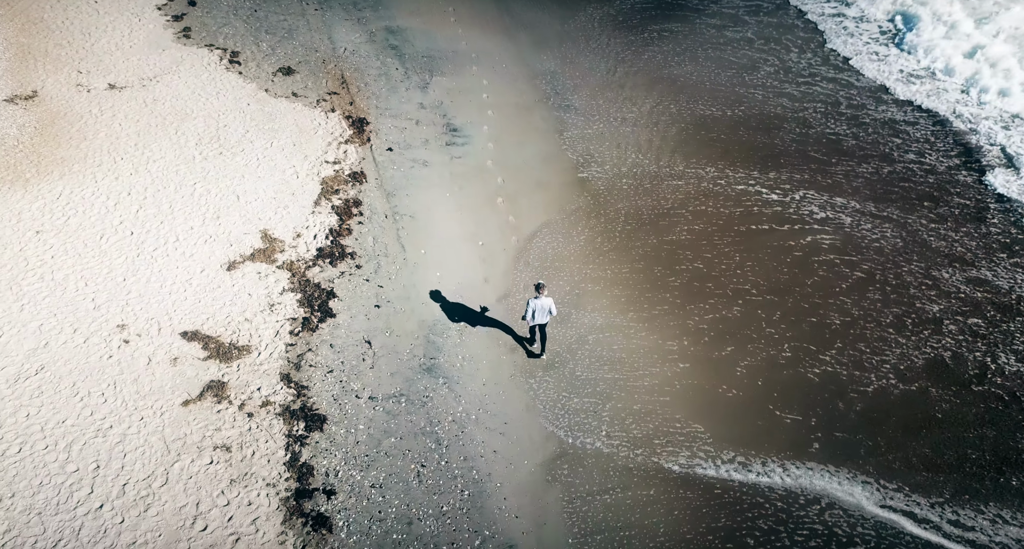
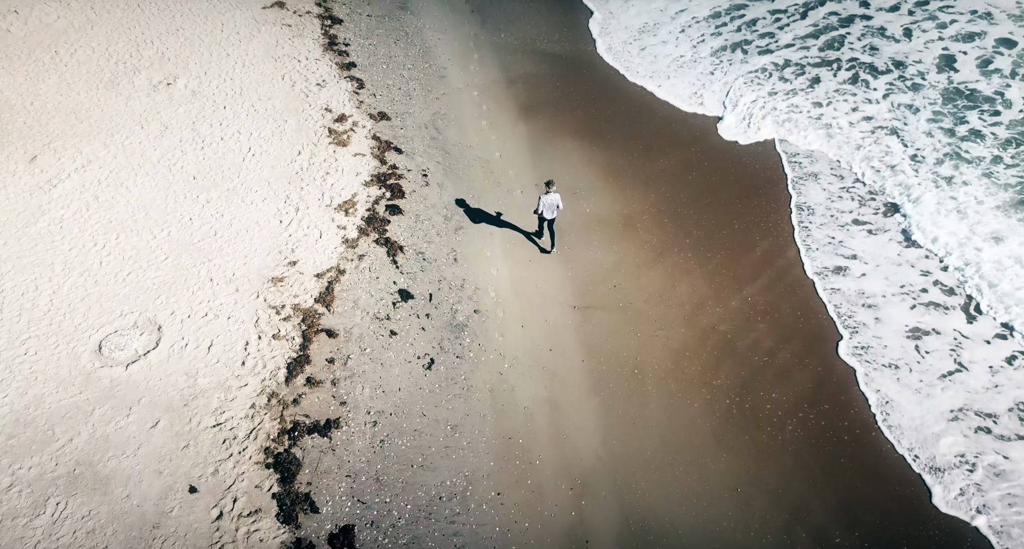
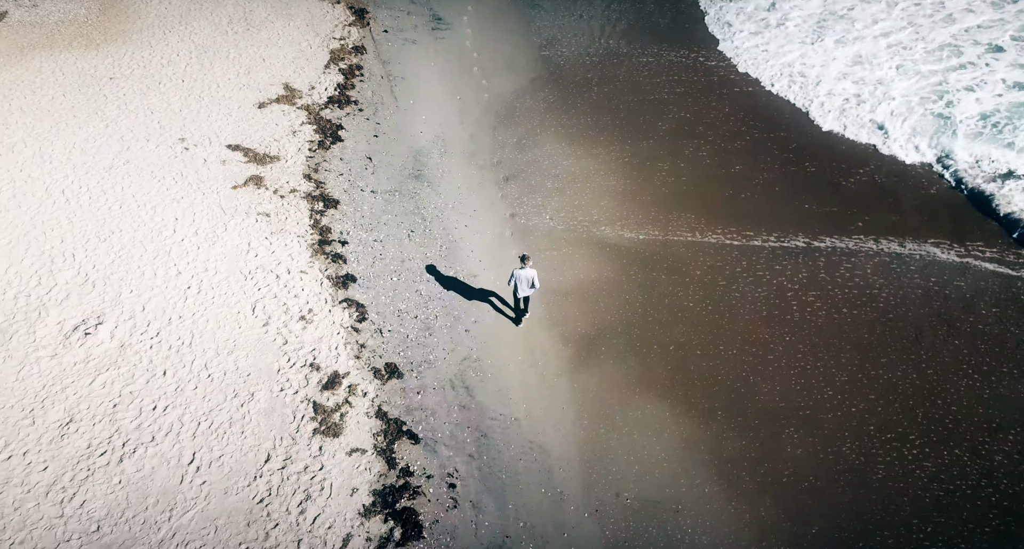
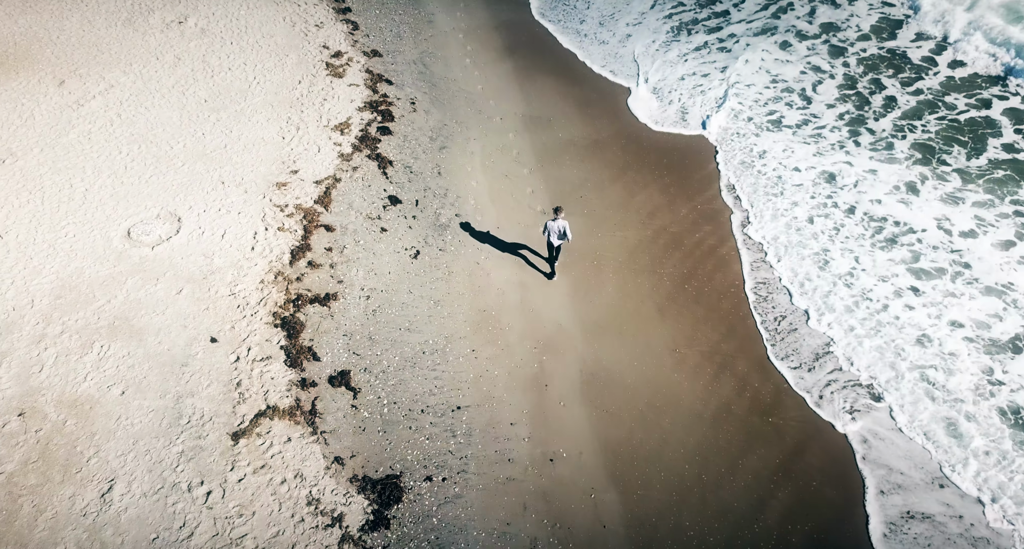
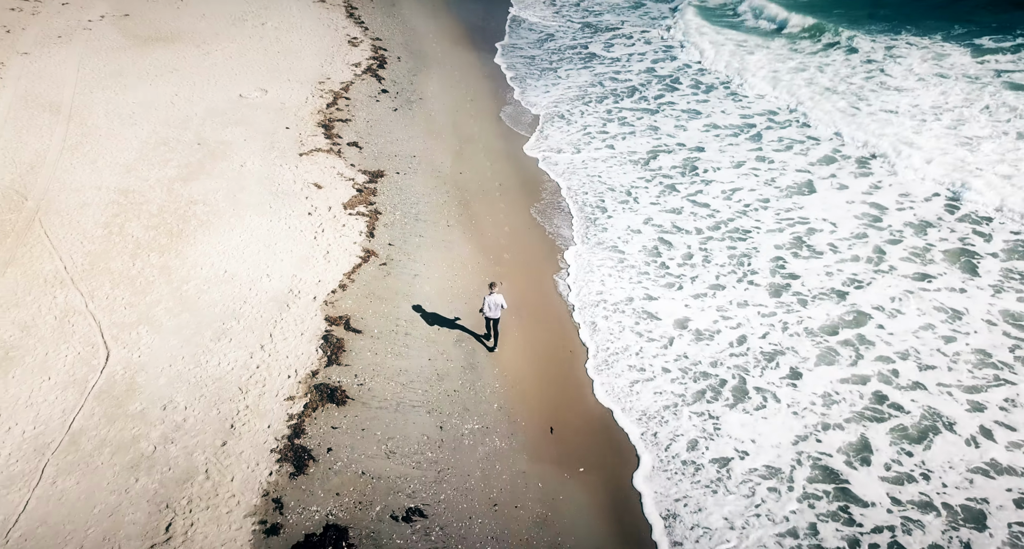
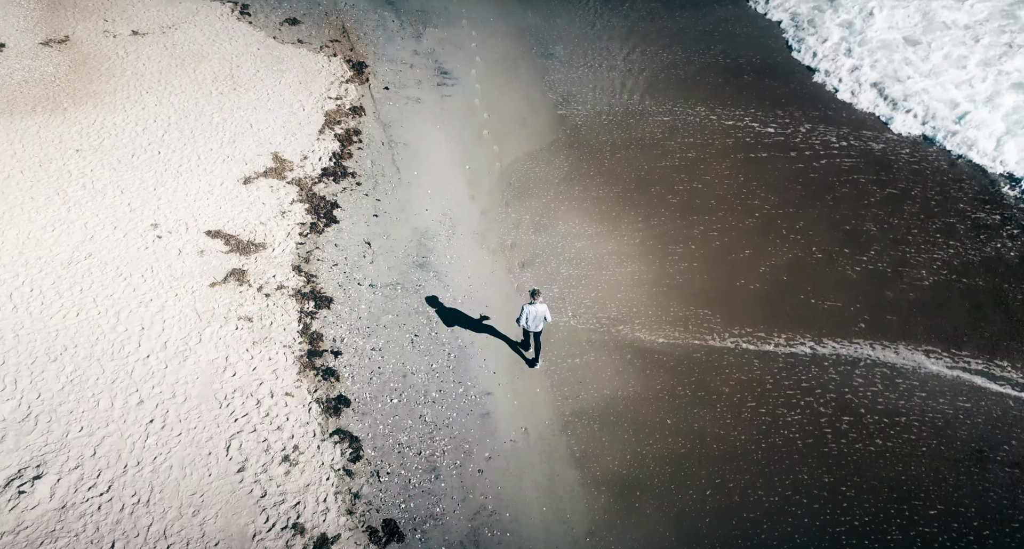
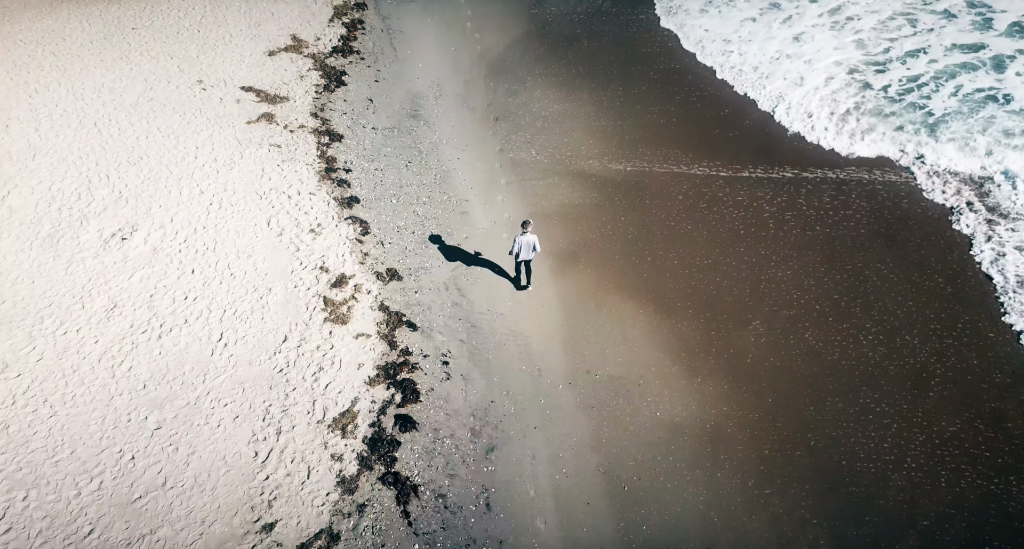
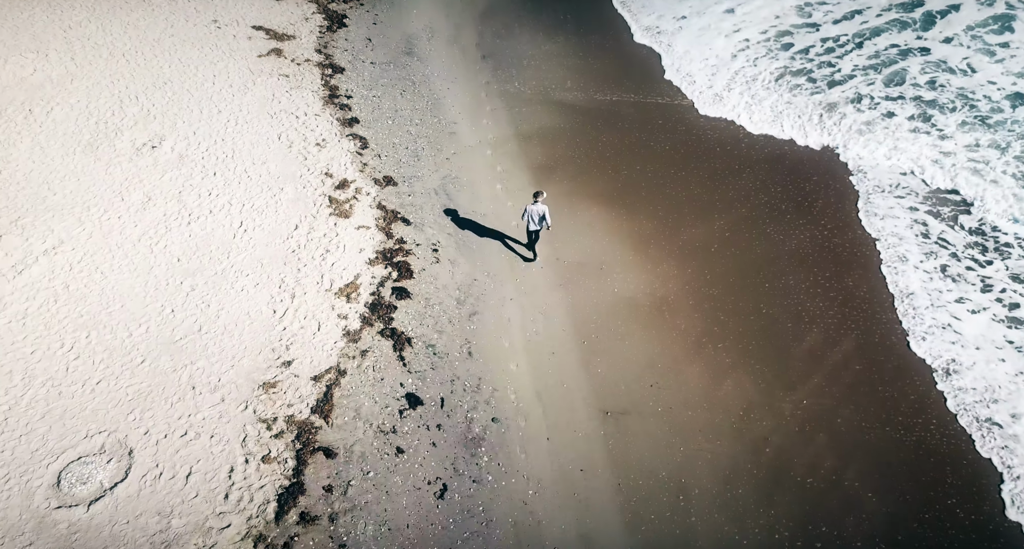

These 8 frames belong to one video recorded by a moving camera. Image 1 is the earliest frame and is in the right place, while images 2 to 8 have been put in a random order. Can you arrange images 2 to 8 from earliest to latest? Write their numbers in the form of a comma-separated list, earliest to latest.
6, 3, 7, 8, 2, 4, 5
